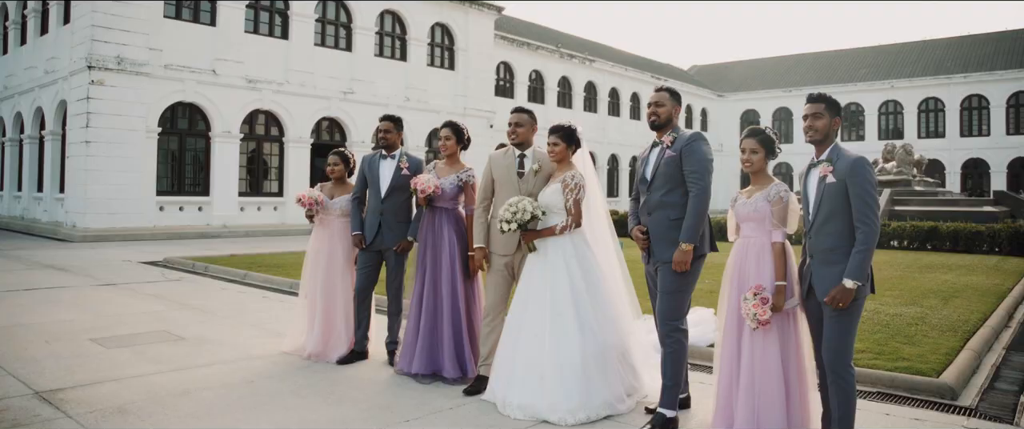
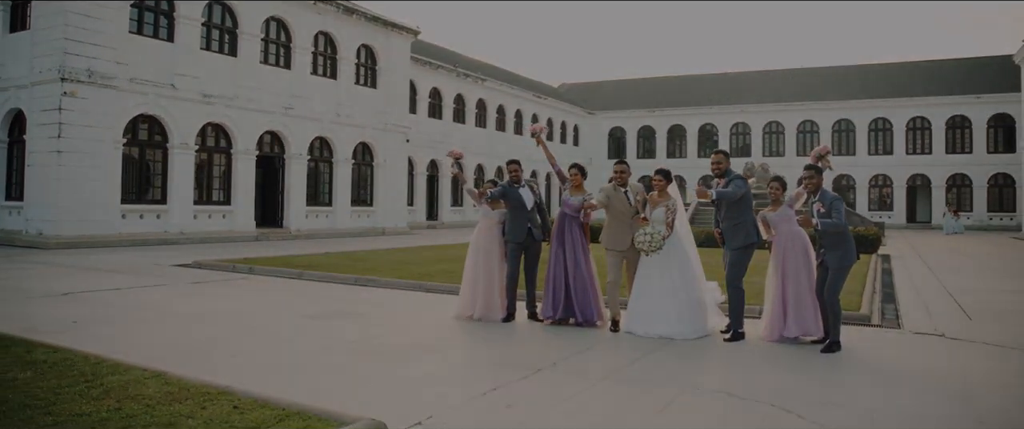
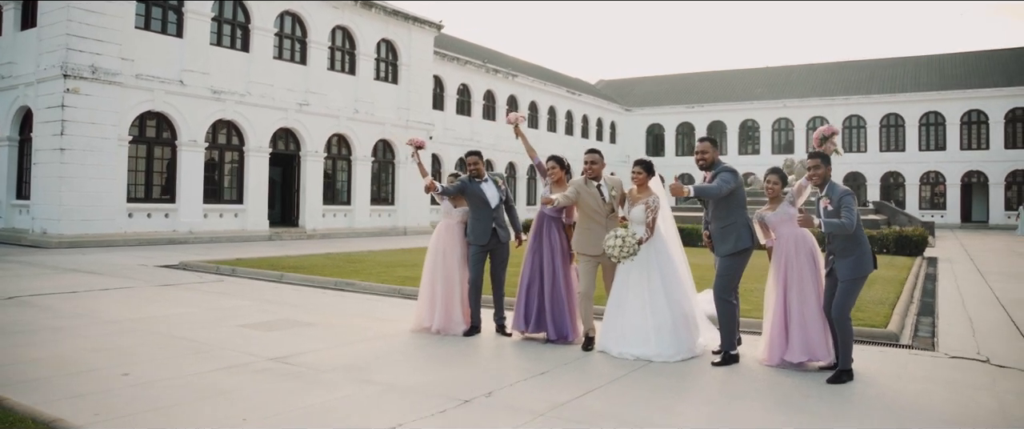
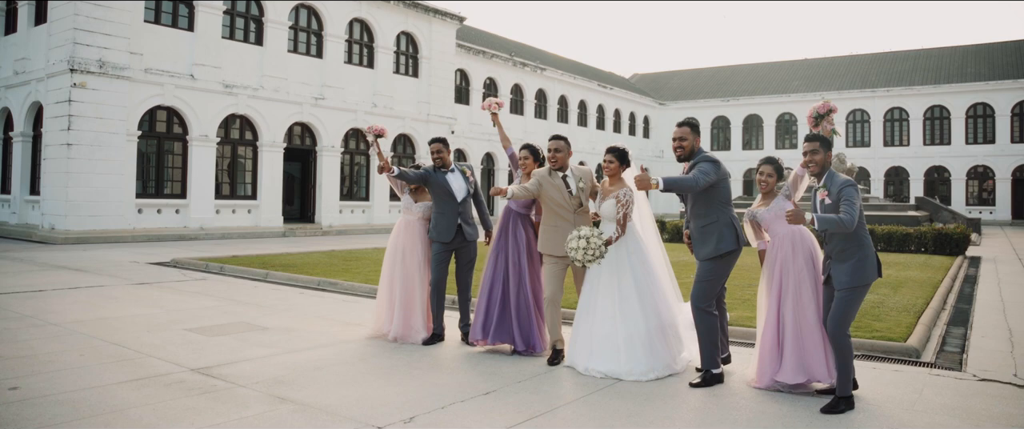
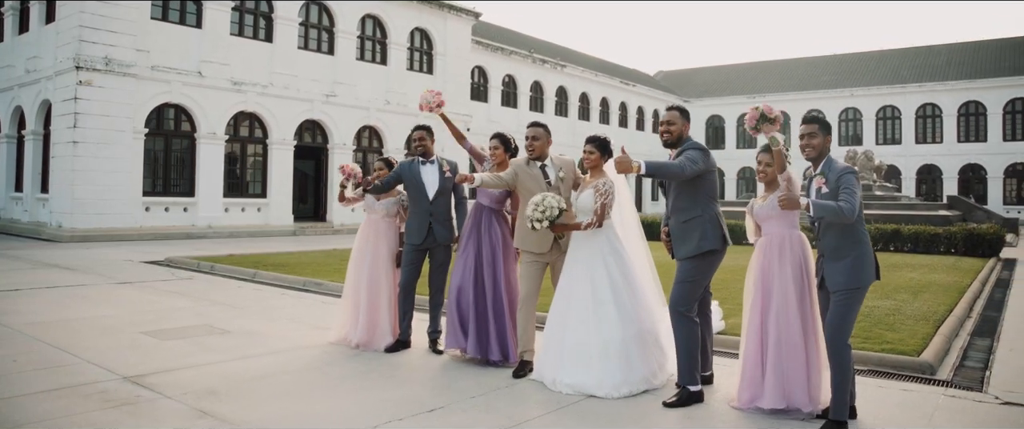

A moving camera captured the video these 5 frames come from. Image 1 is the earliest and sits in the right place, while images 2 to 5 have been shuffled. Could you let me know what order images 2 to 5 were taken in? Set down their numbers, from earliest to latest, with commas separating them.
5, 4, 3, 2
